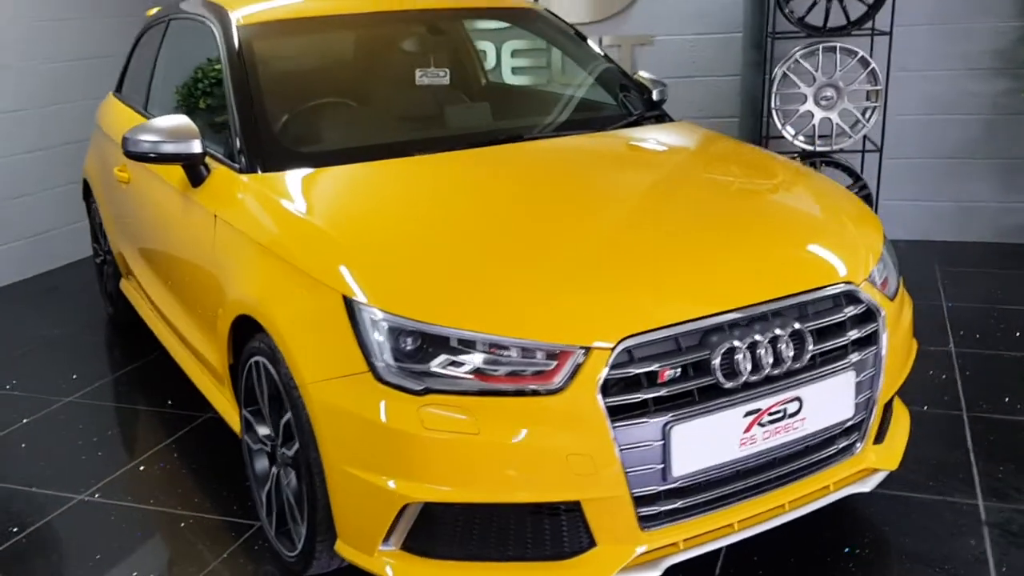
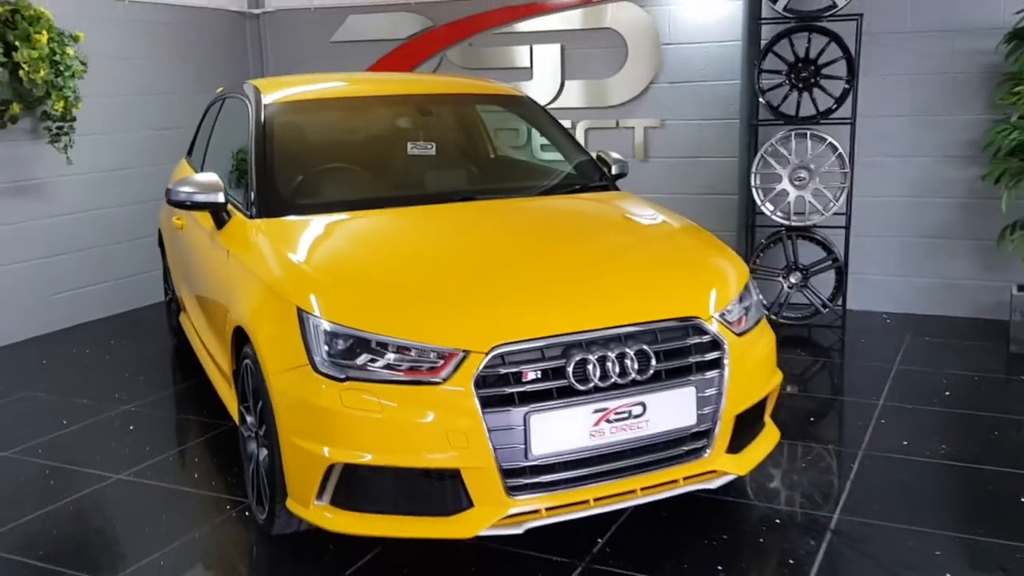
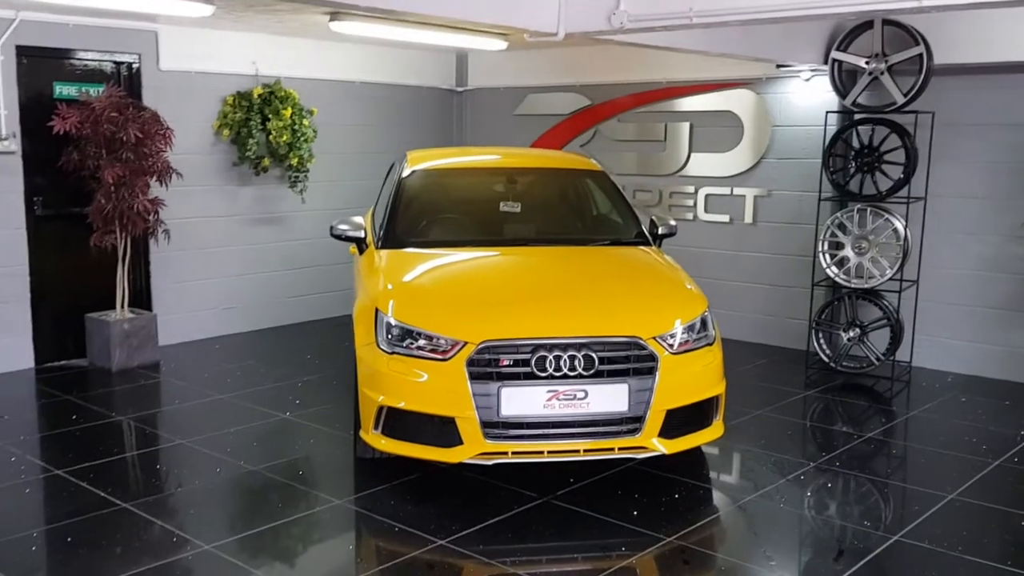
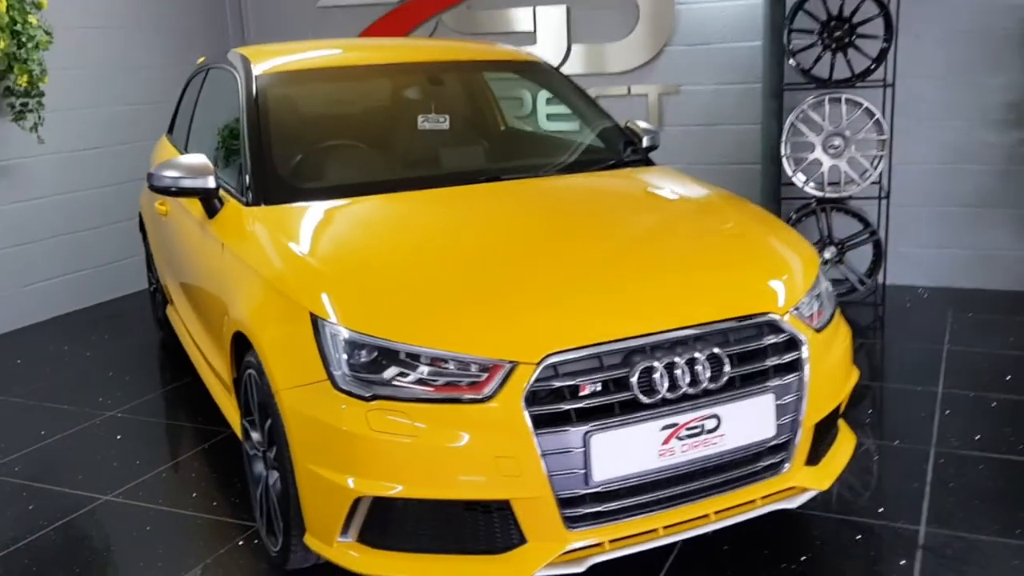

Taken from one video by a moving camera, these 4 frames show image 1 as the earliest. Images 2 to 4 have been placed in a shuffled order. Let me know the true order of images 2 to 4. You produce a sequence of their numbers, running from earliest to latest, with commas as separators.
4, 2, 3
